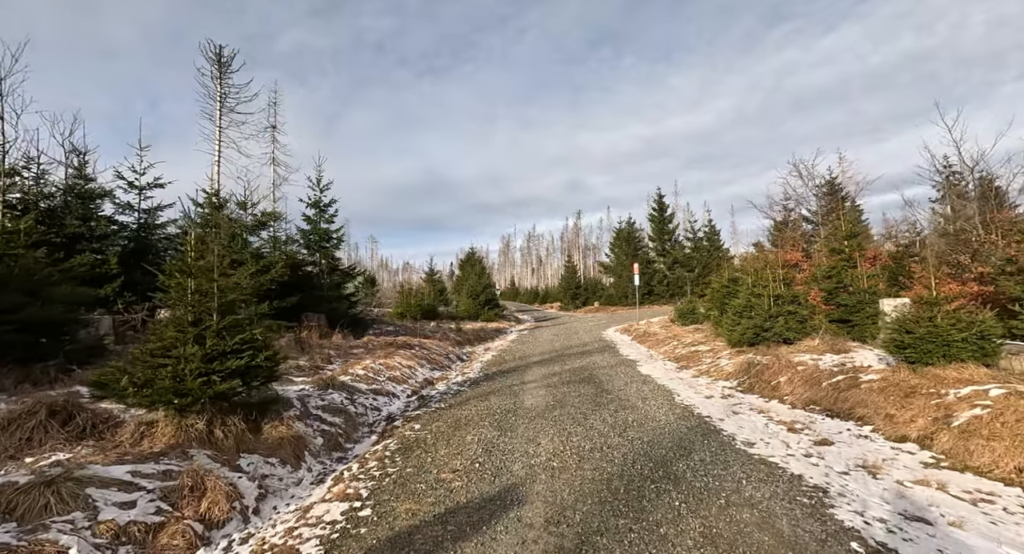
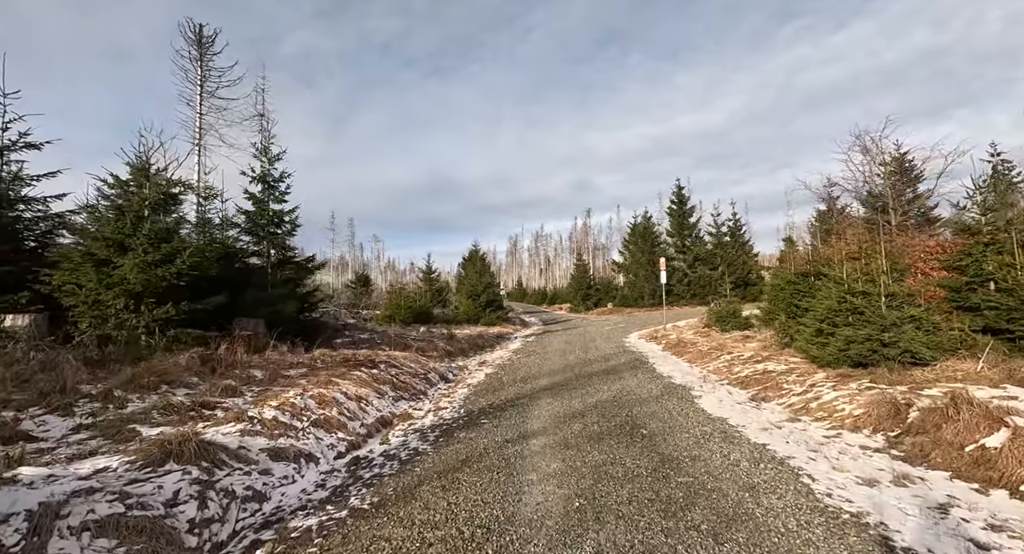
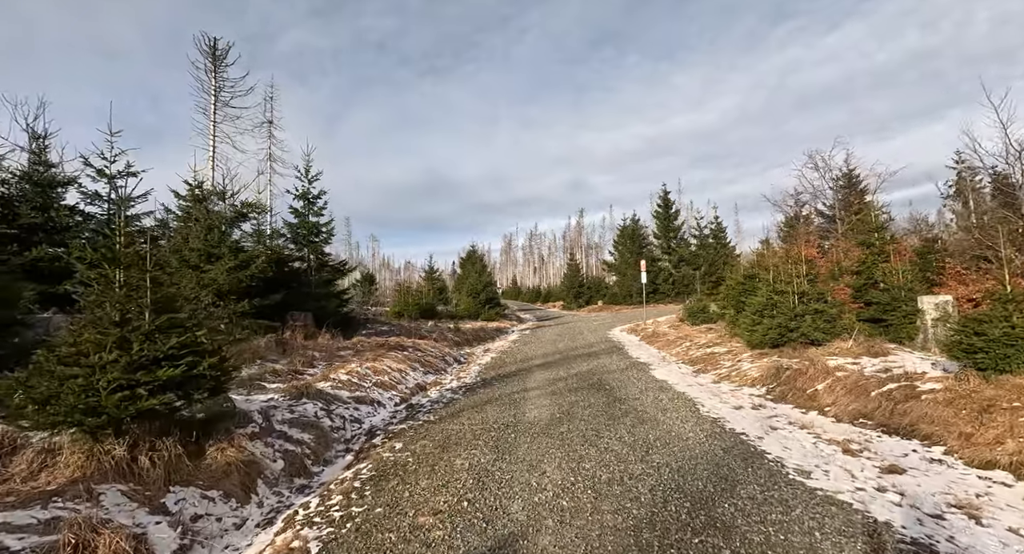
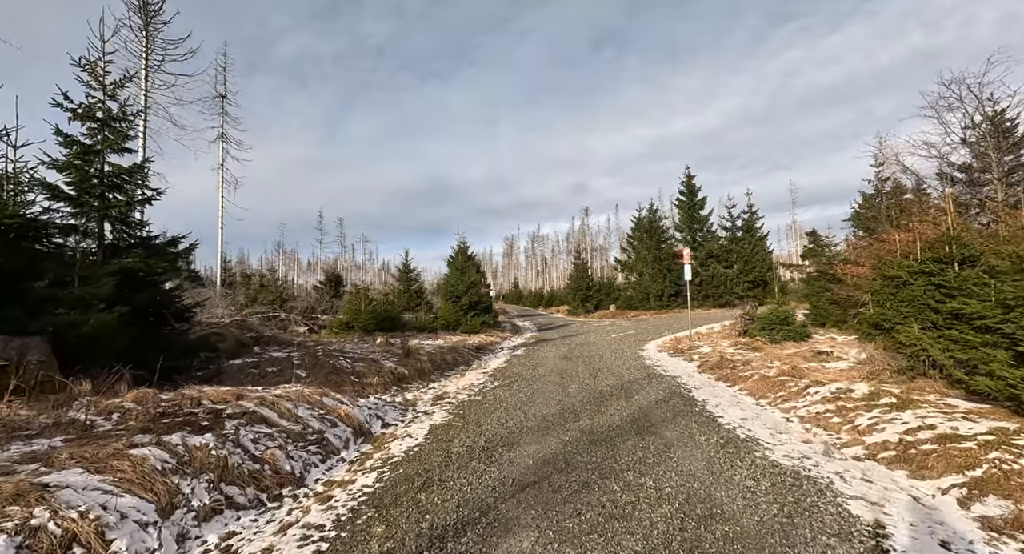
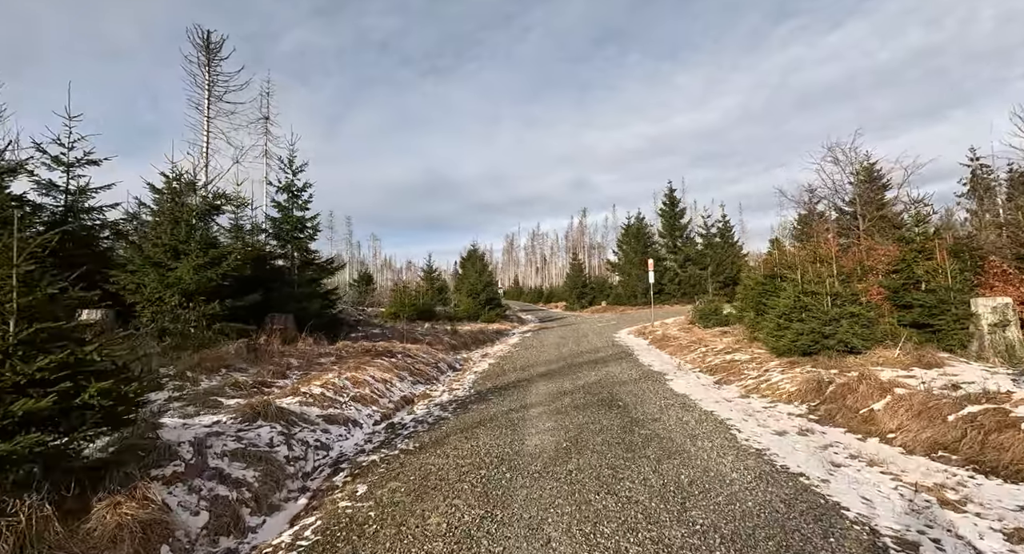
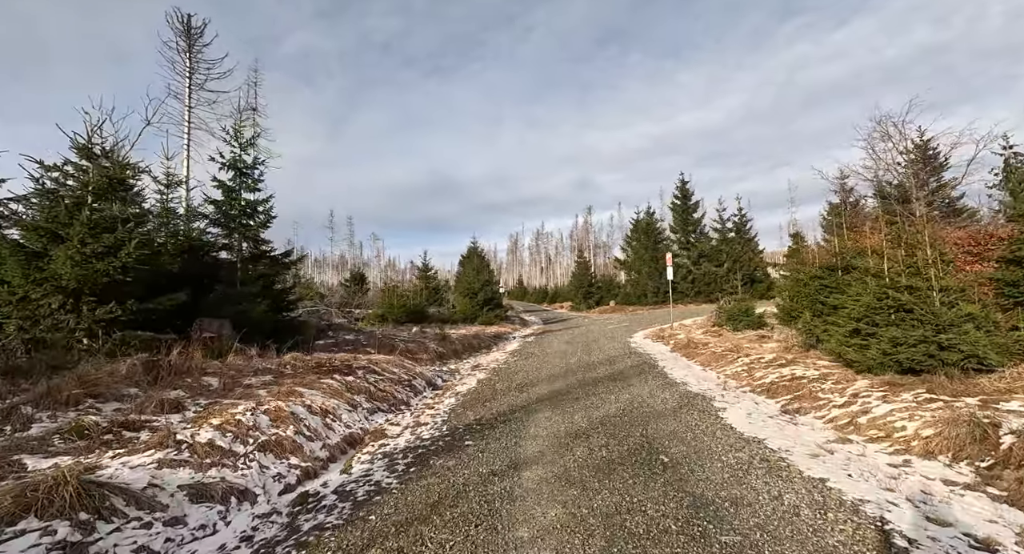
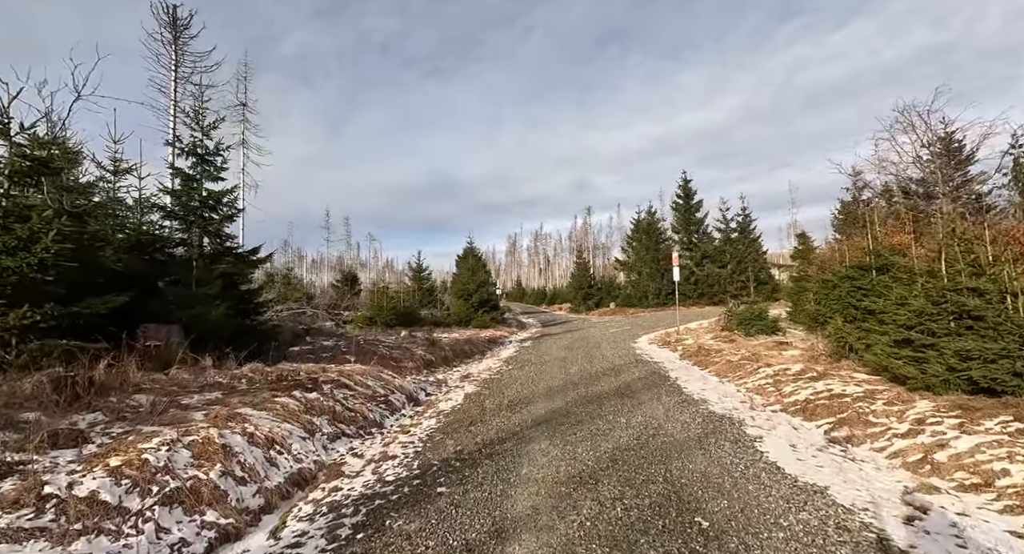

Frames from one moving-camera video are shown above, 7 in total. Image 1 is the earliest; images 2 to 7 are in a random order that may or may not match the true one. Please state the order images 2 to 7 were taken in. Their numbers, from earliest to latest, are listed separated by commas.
3, 5, 2, 6, 7, 4
